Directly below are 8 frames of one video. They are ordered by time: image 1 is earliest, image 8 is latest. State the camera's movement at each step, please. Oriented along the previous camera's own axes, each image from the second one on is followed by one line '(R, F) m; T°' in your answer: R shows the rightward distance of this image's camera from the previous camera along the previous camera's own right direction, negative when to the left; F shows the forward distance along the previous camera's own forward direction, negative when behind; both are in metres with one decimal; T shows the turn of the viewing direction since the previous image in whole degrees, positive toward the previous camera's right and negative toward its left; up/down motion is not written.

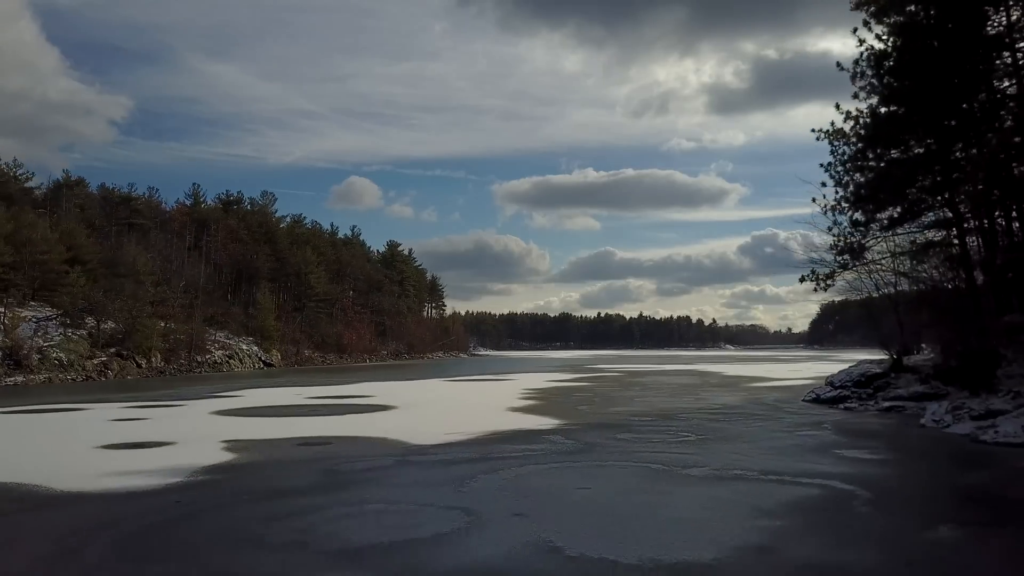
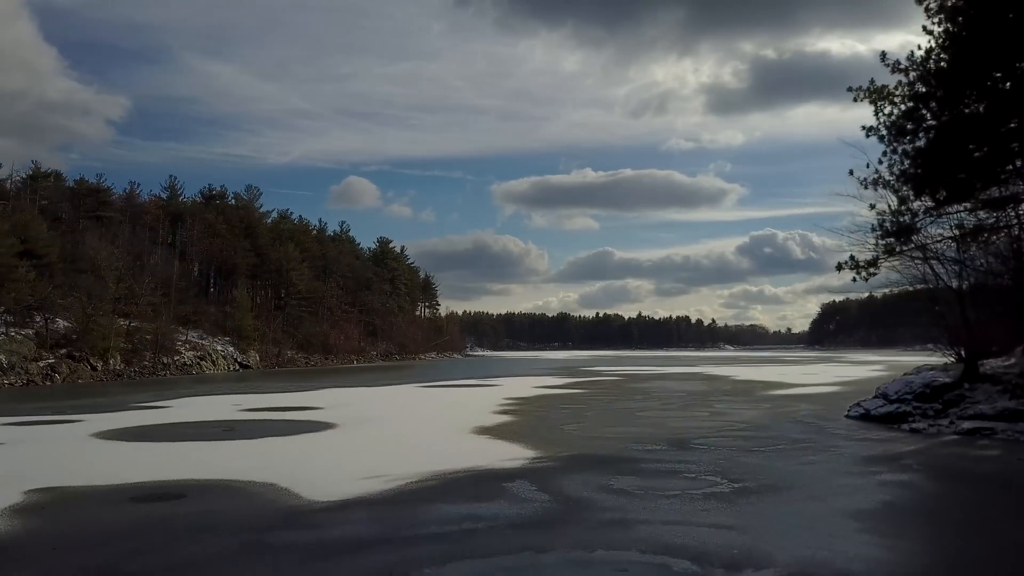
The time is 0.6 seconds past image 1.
(+0.5, +4.0) m; 0°
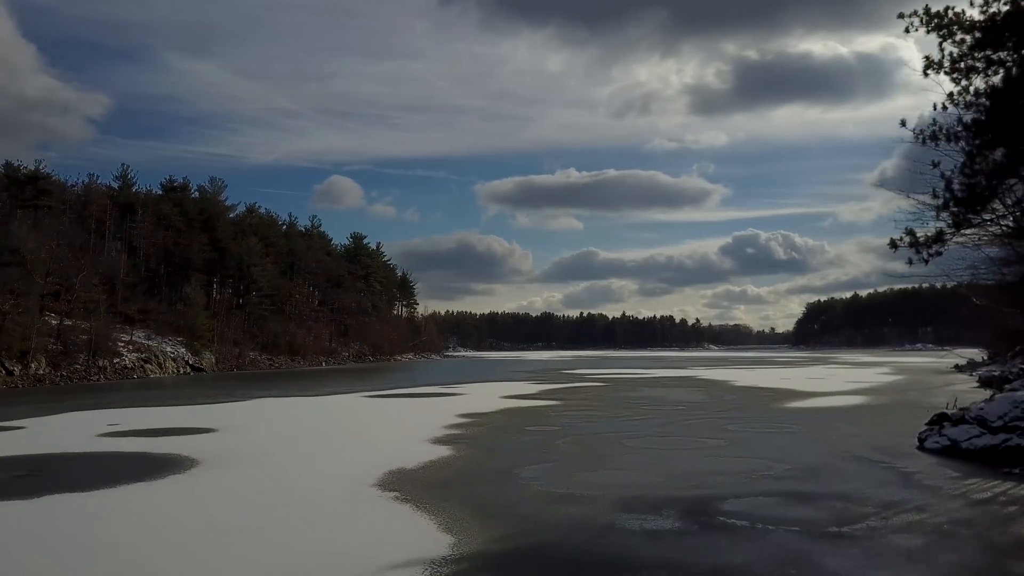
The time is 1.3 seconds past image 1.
(+0.6, +4.7) m; +1°
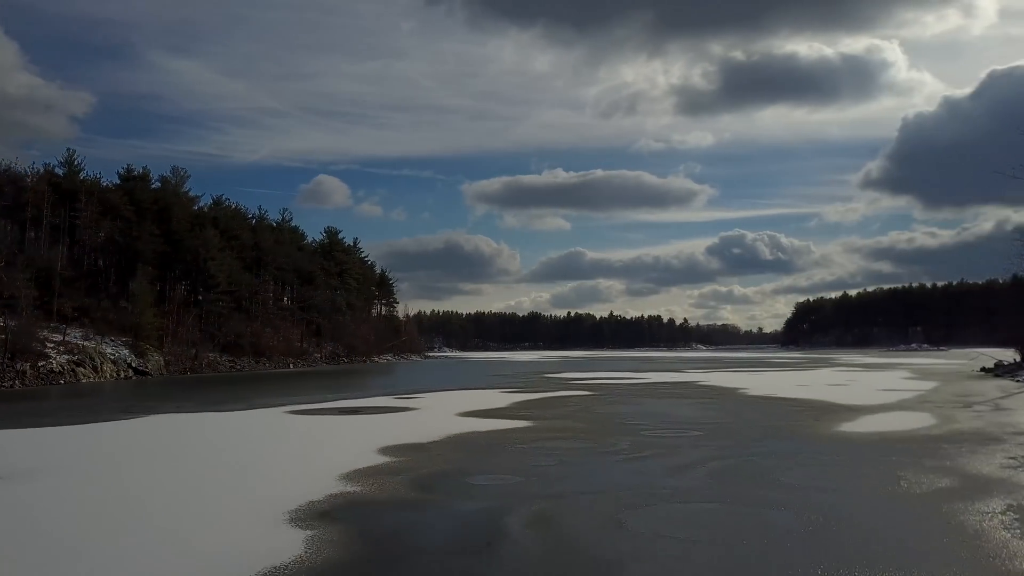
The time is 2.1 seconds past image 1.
(+0.6, +5.4) m; +1°
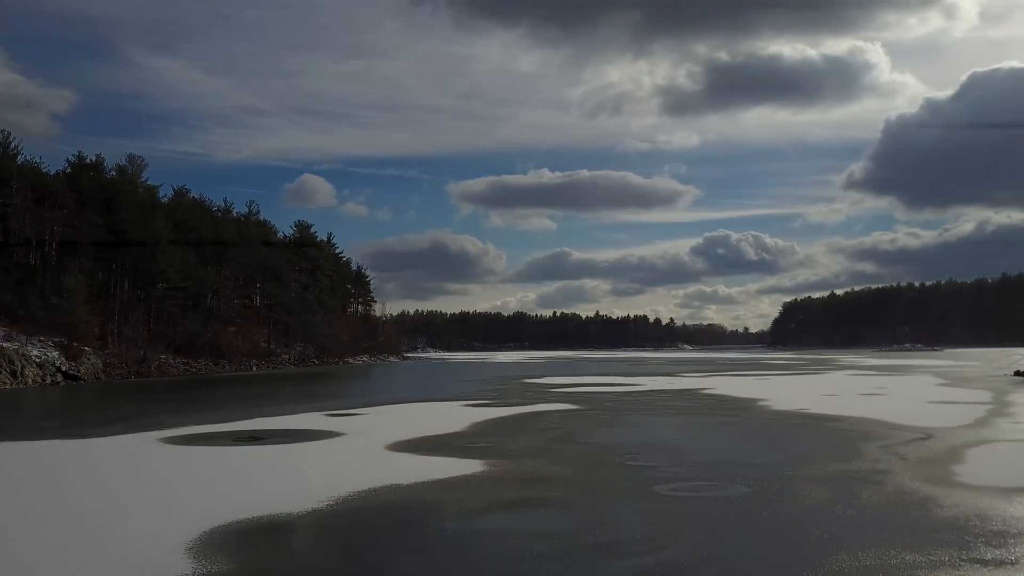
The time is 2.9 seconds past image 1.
(+0.5, +5.4) m; +1°
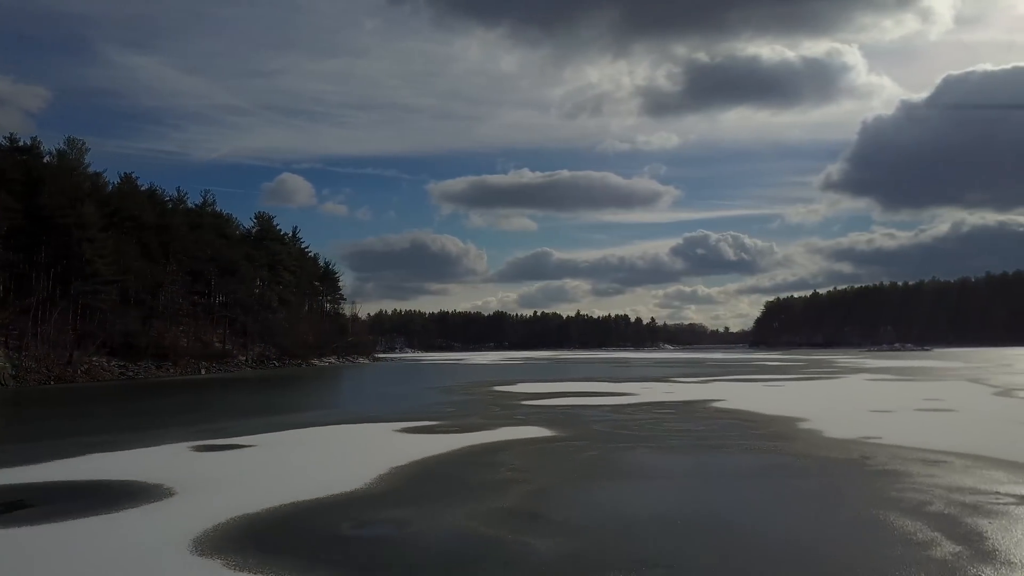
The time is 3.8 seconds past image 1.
(+0.5, +6.1) m; +1°
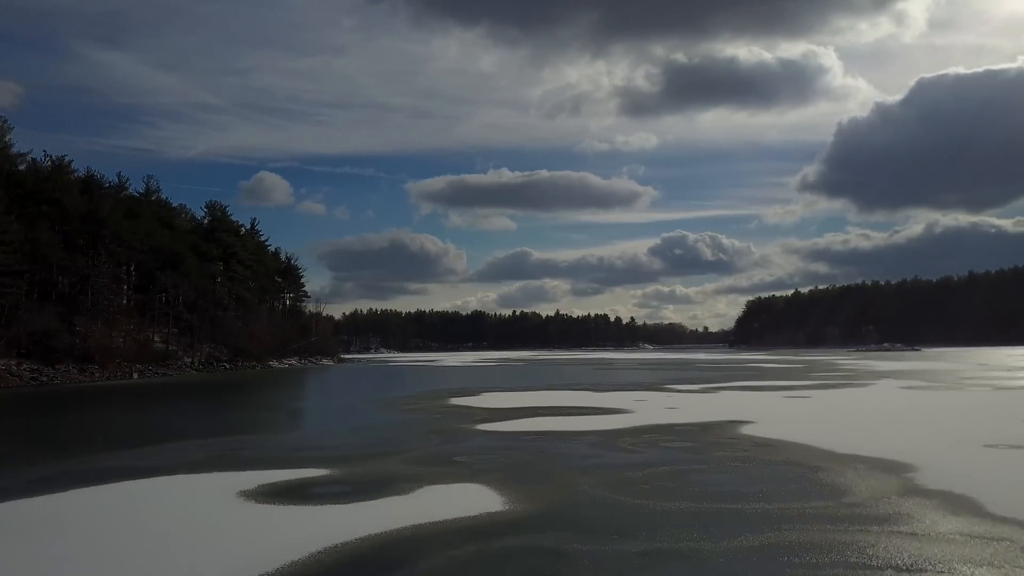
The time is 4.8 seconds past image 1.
(+0.6, +6.9) m; +1°
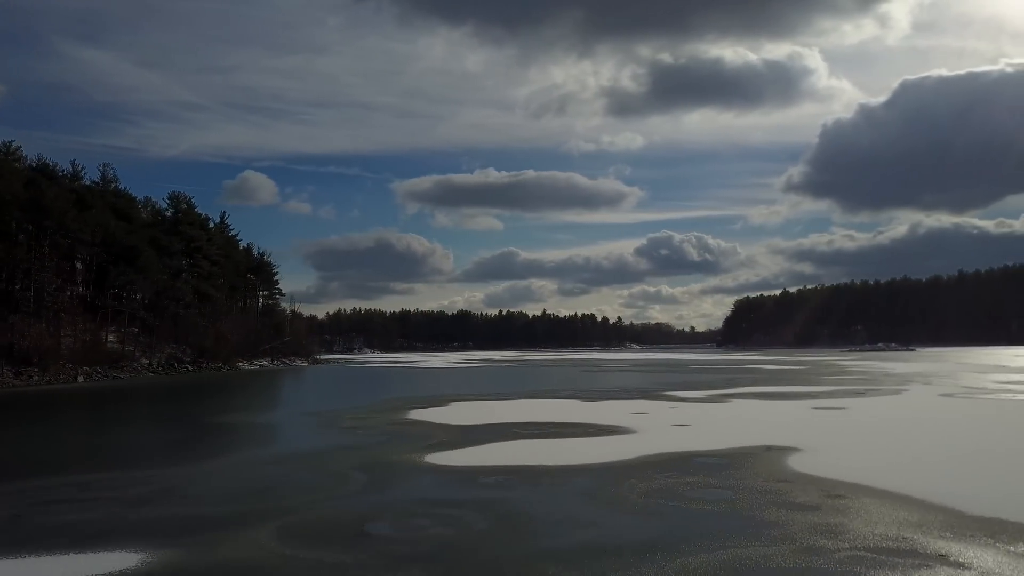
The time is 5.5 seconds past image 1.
(+0.4, +4.9) m; +1°
